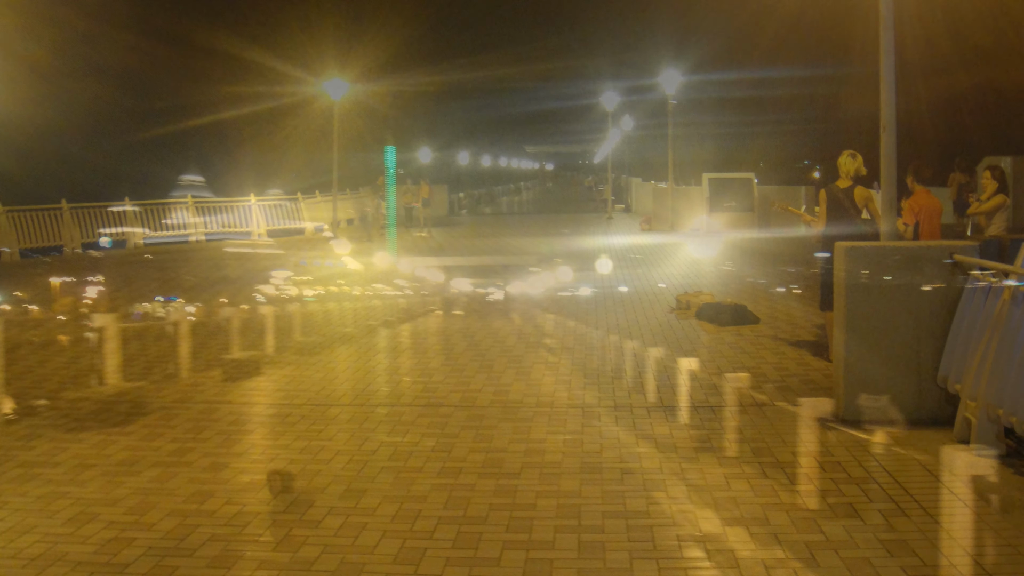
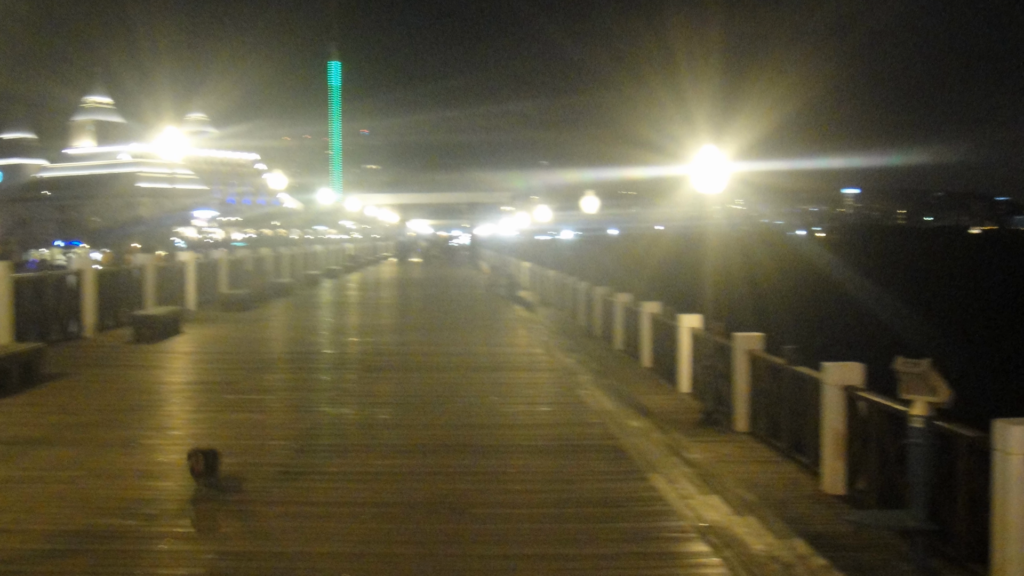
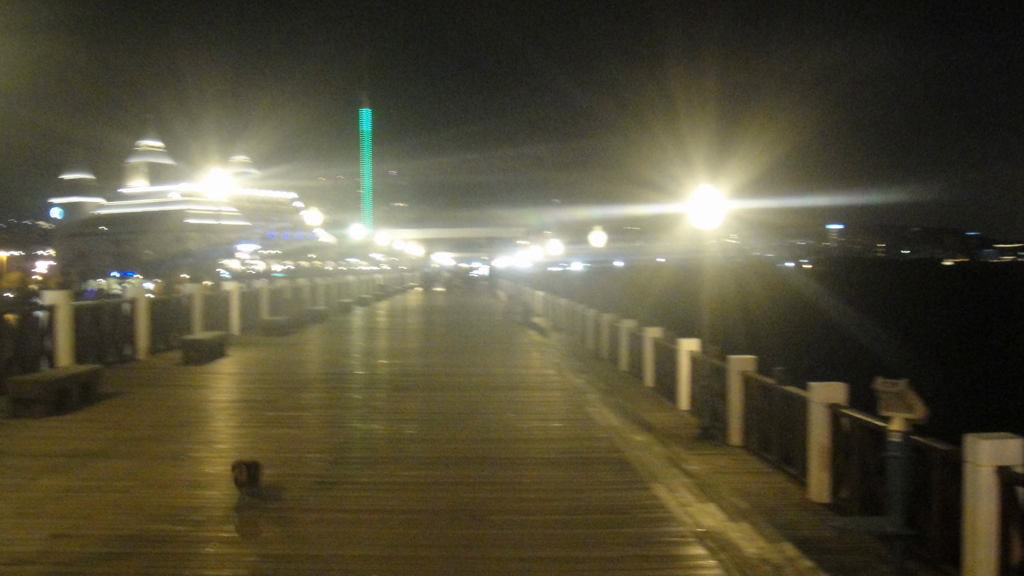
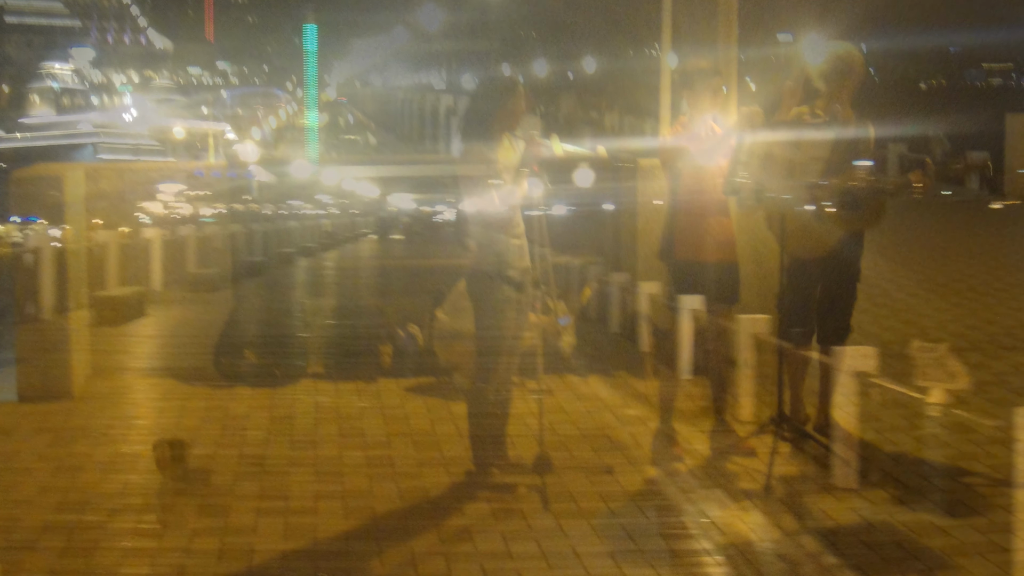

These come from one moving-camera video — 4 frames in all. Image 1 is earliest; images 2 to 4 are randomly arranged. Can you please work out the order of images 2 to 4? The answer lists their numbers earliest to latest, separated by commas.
3, 2, 4
